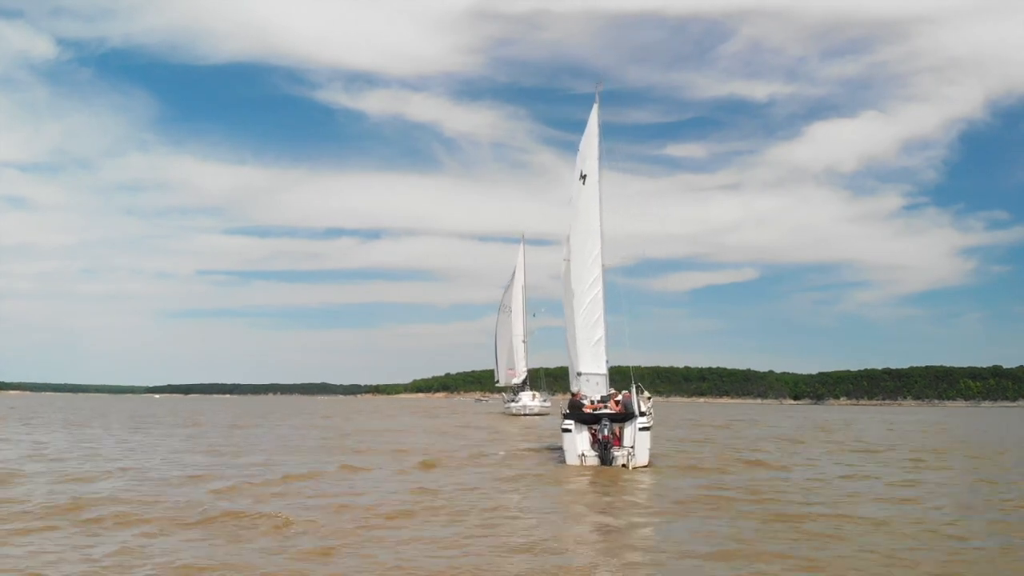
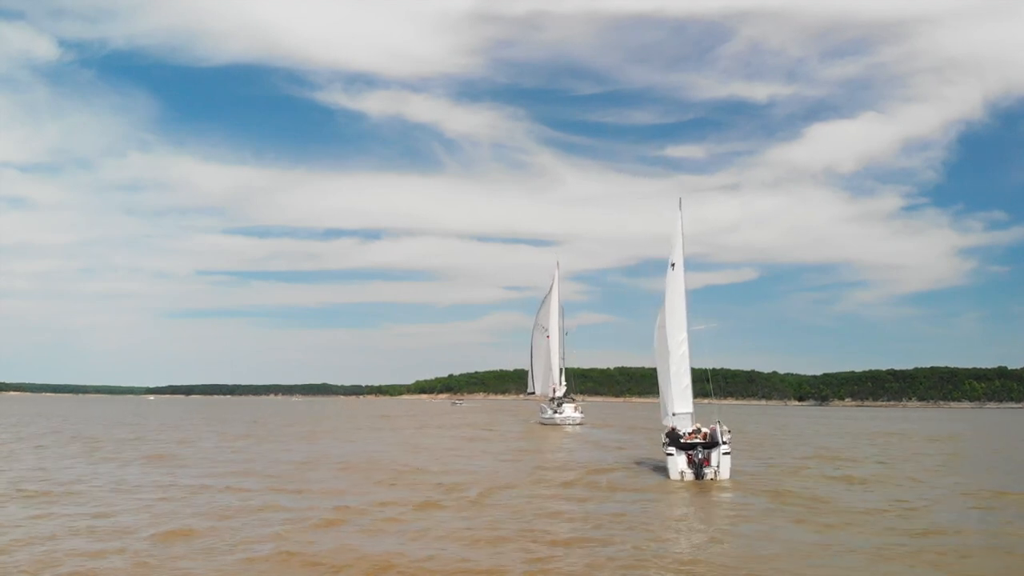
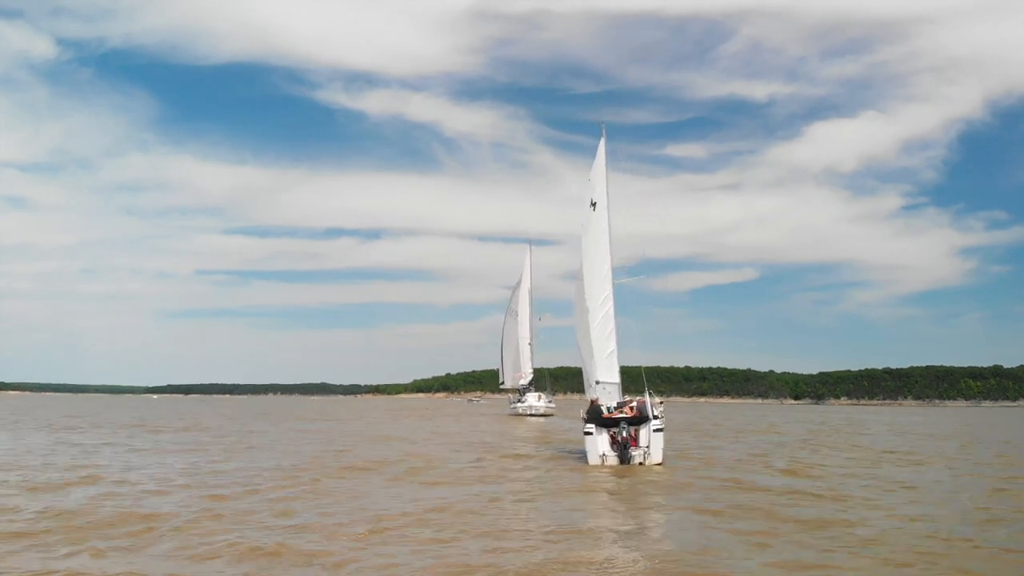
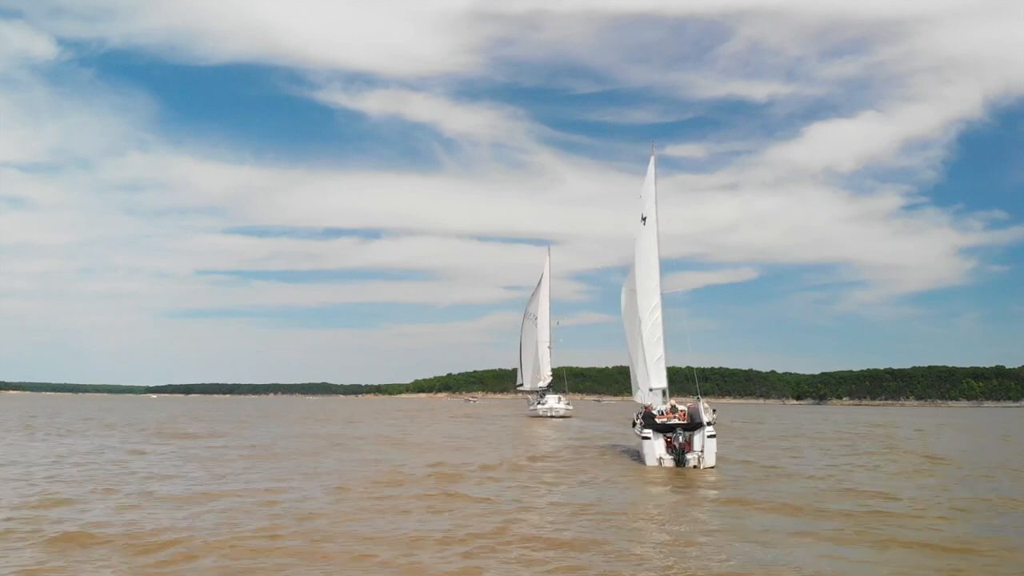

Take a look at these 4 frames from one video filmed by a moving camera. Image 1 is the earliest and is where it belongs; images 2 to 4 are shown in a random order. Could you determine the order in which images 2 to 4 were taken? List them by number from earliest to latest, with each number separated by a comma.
3, 4, 2
